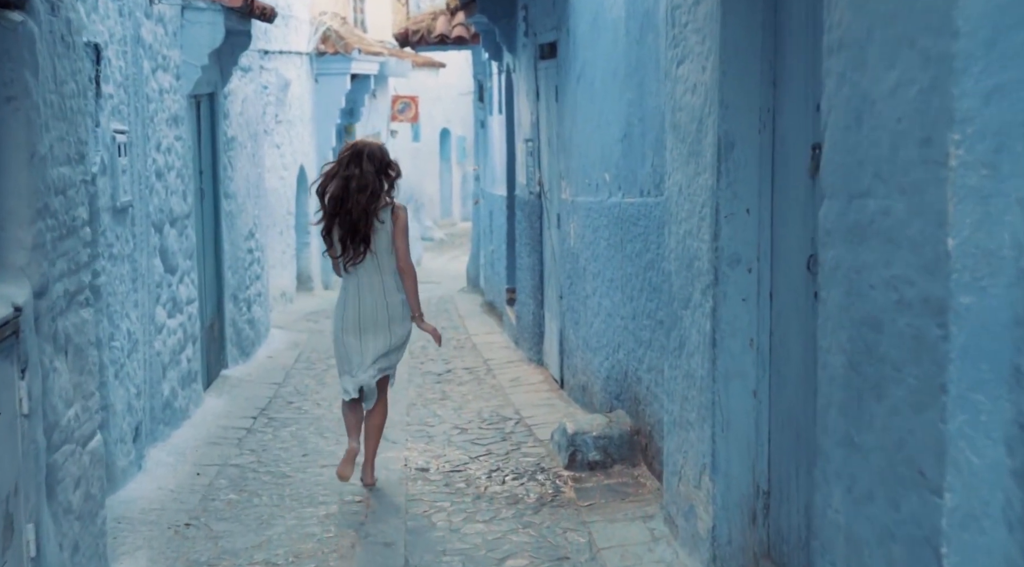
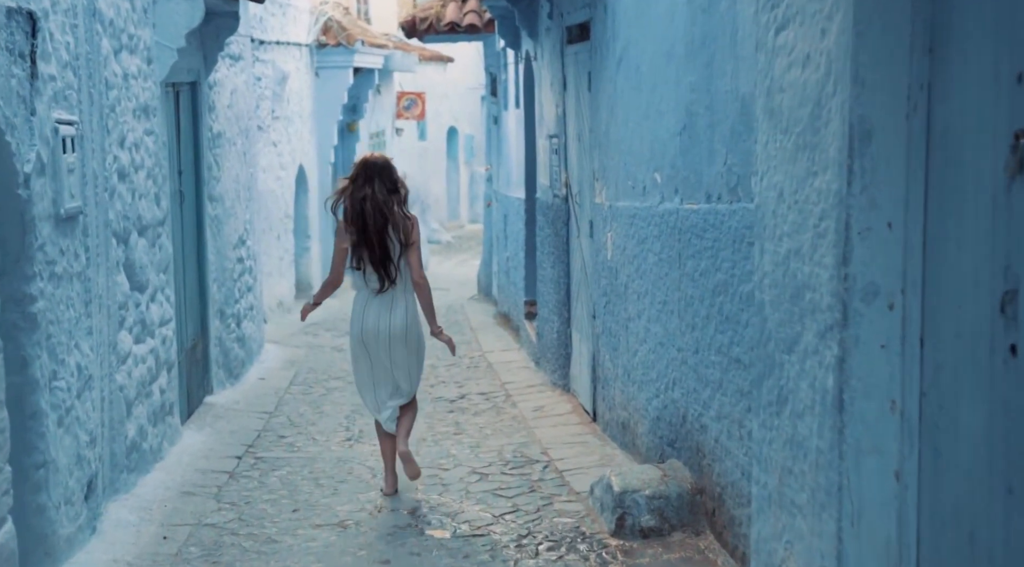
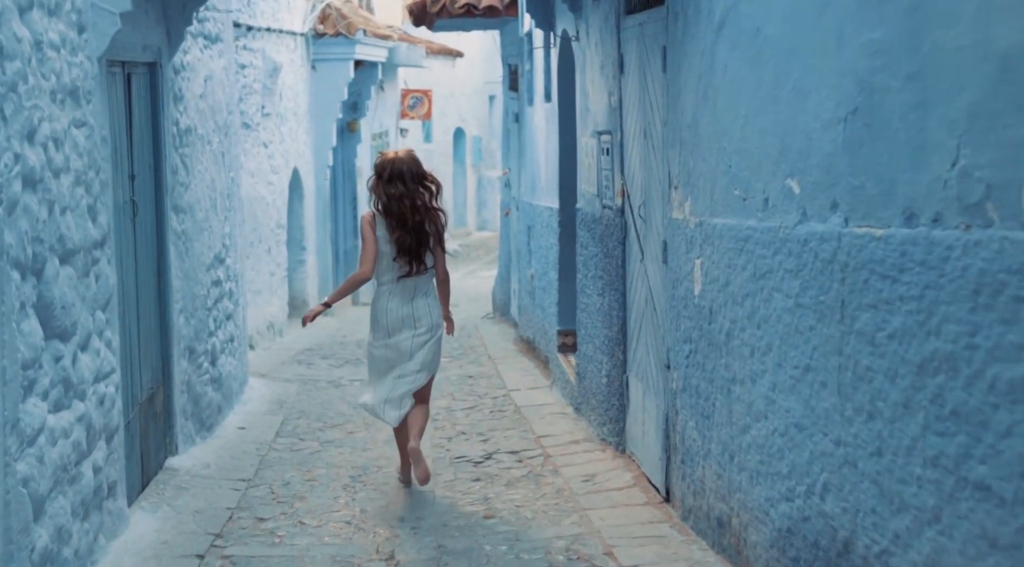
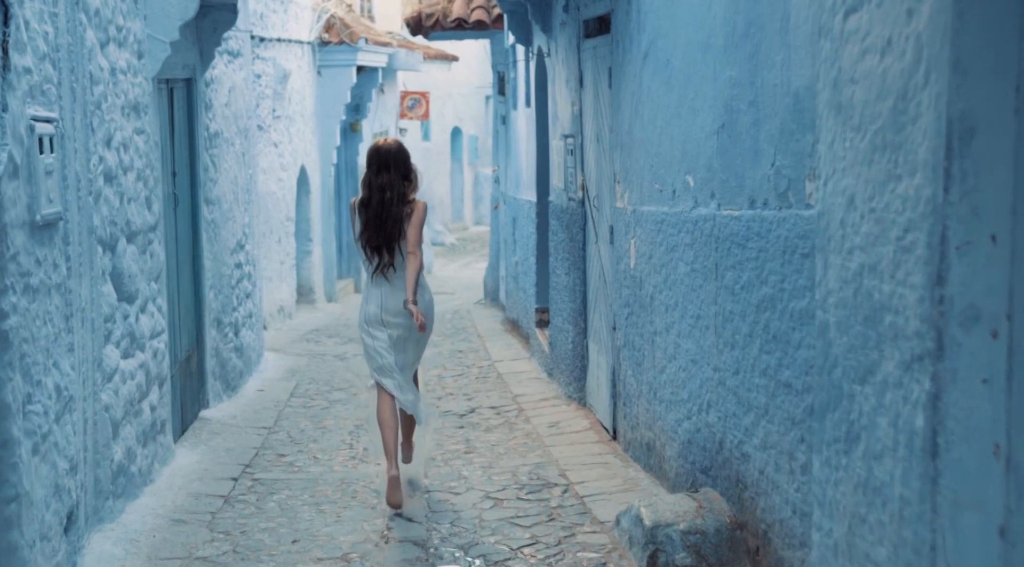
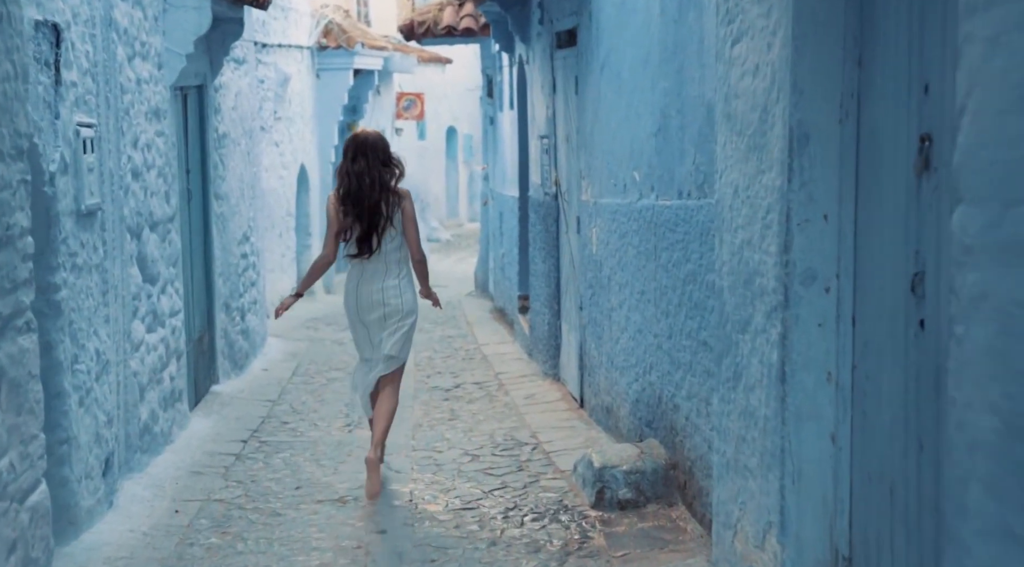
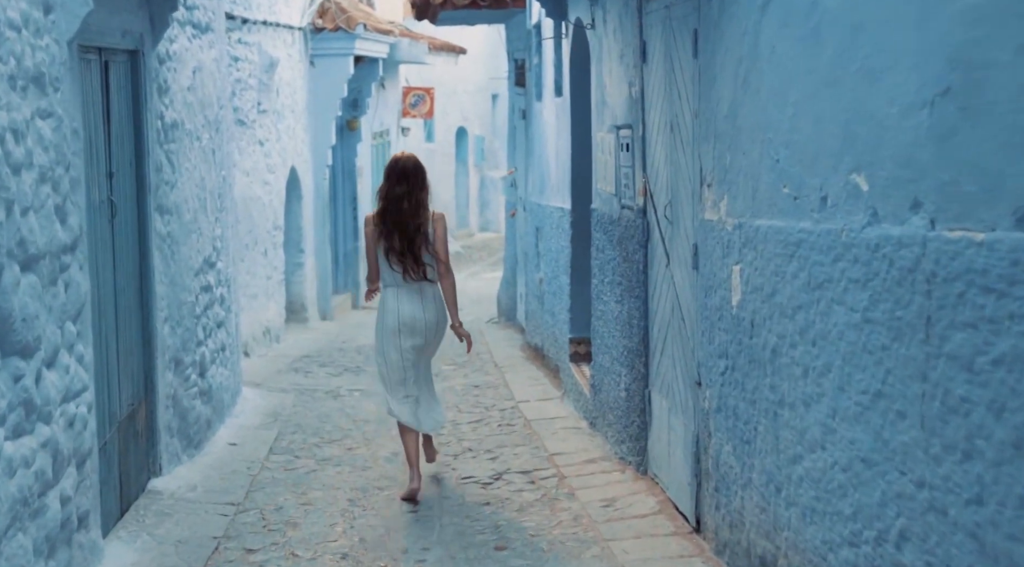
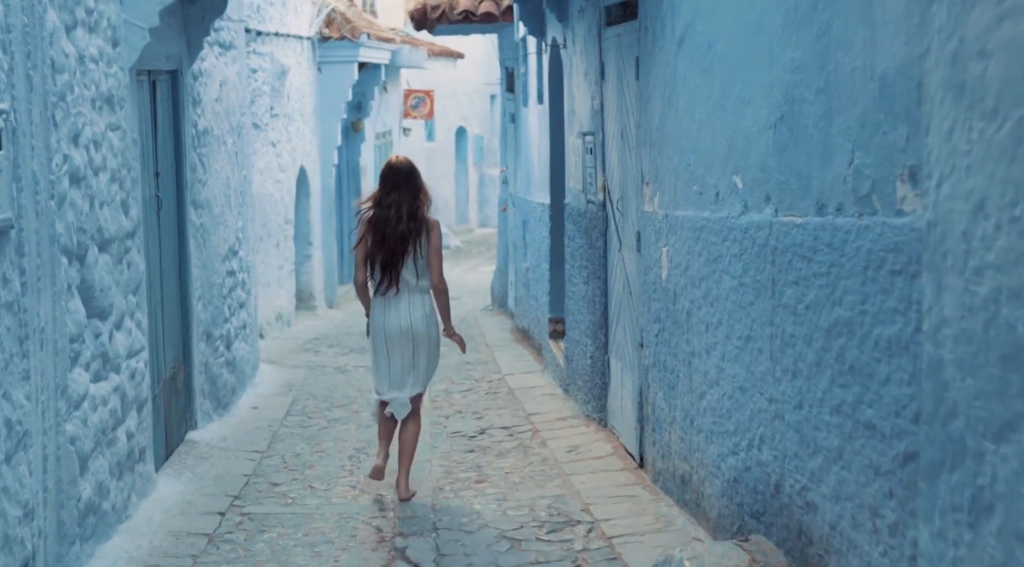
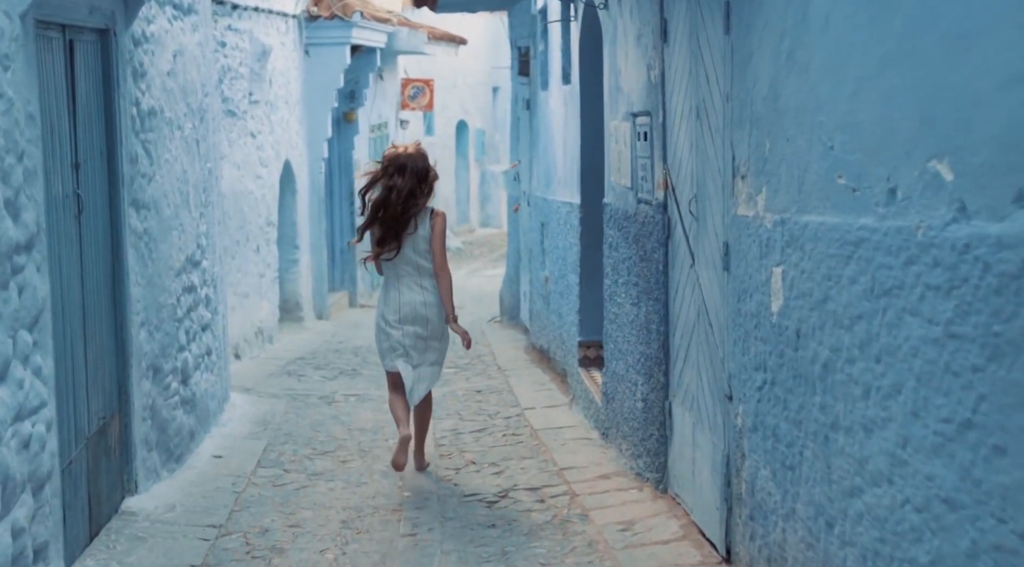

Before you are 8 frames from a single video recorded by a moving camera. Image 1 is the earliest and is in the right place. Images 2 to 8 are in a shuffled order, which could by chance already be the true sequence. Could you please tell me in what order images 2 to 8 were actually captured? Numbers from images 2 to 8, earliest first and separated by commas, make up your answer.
5, 2, 4, 7, 3, 6, 8
